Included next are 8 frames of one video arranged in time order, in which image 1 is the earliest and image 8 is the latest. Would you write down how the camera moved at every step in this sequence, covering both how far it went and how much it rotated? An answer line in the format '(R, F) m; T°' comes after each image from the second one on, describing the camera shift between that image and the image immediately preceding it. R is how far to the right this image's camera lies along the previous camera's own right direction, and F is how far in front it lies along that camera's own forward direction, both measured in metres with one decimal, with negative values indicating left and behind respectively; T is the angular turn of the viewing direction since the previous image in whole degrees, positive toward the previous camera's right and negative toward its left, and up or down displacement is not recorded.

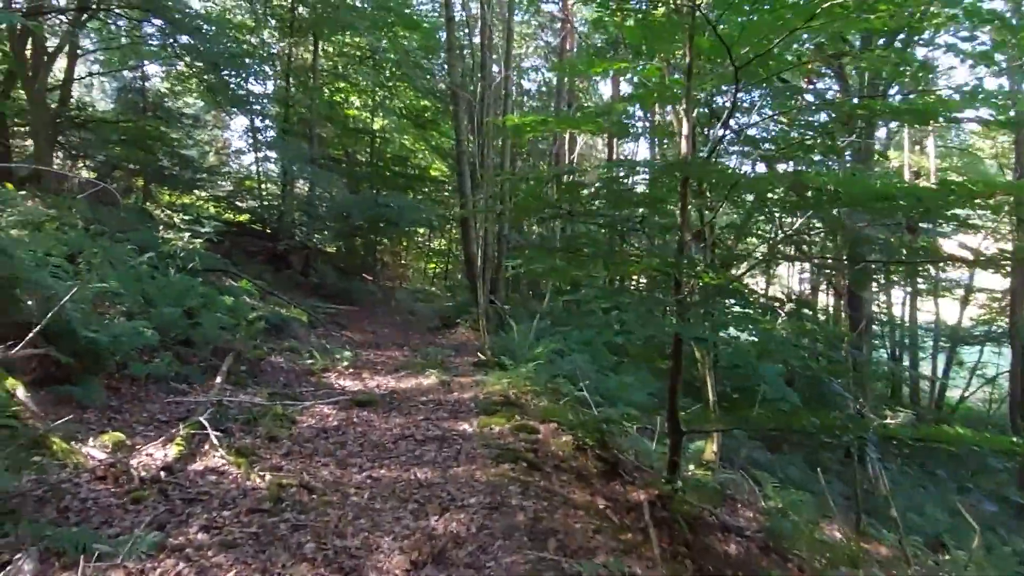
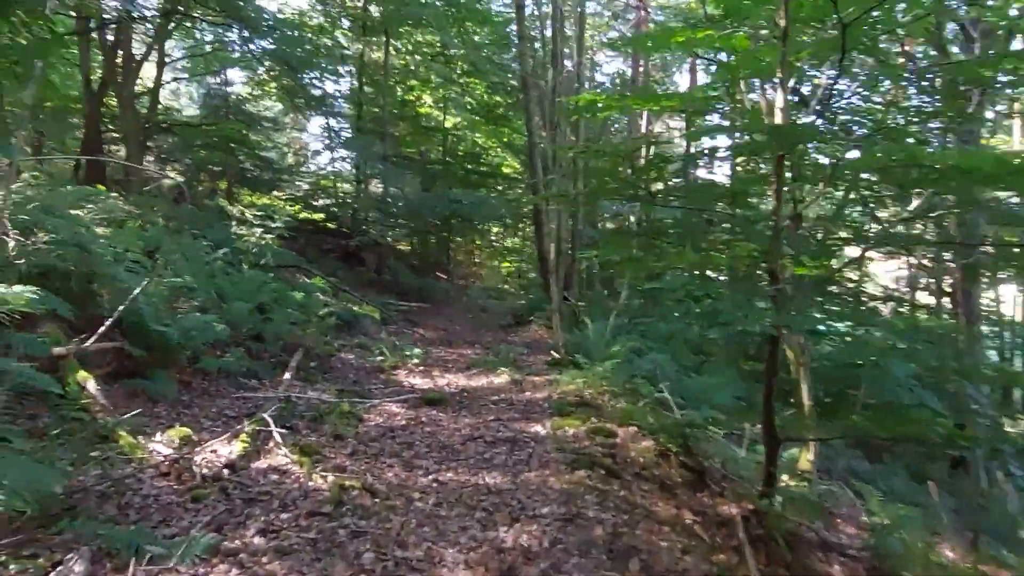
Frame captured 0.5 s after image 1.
(0.0, +0.4) m; -6°
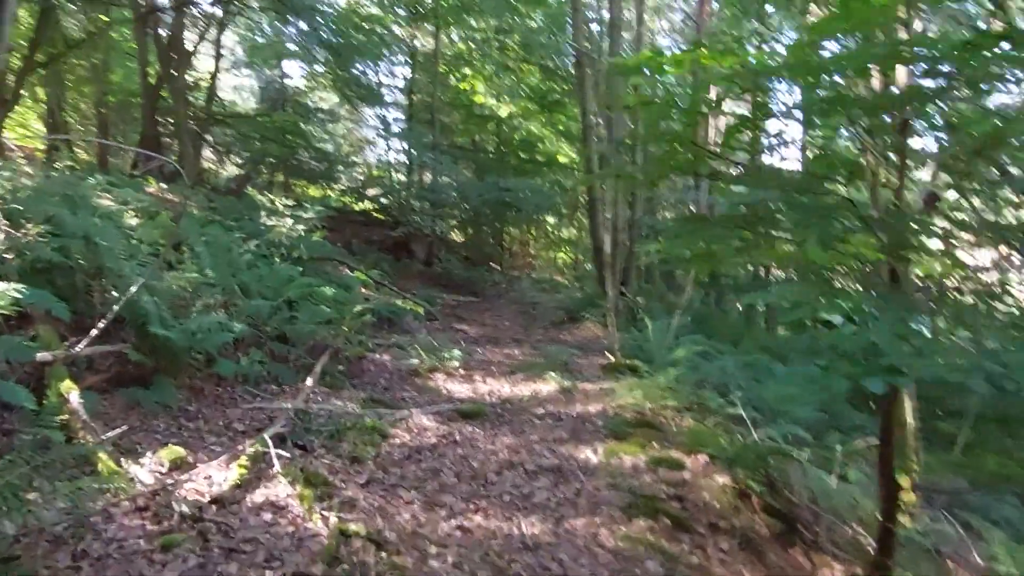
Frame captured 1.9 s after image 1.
(+0.1, +0.9) m; -5°
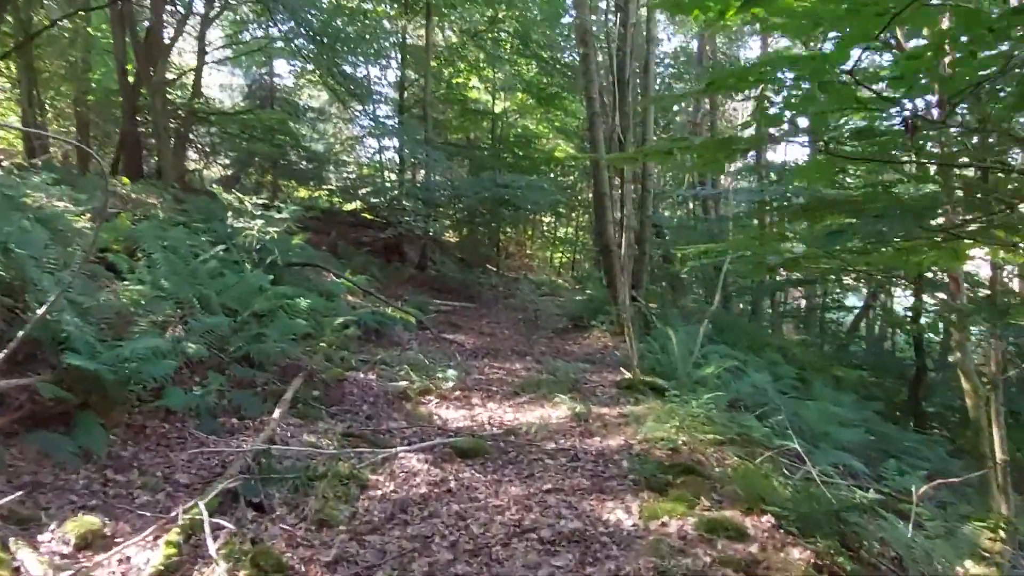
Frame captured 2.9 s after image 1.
(-0.1, +1.0) m; 0°
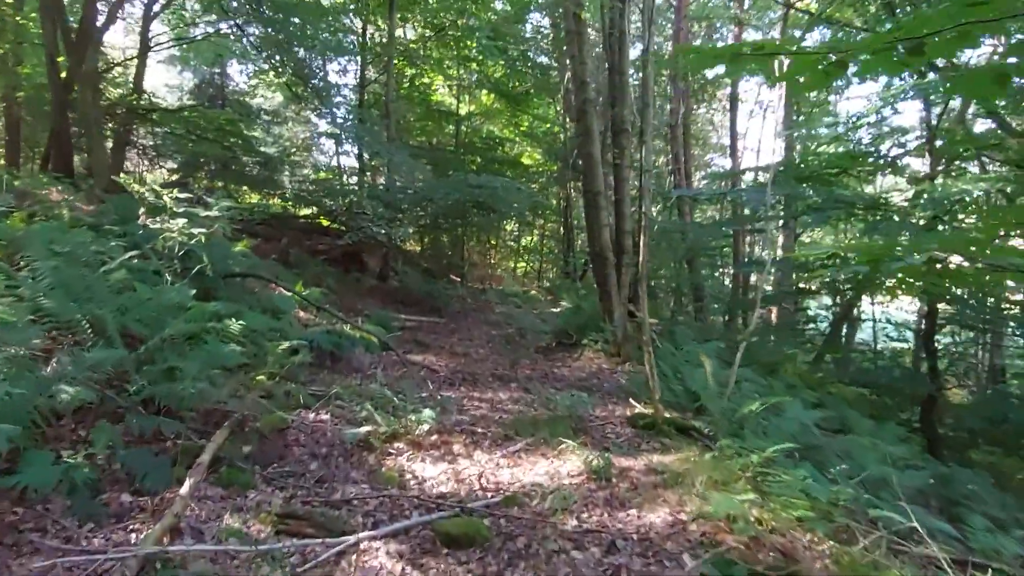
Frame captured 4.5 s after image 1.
(-0.2, +1.4) m; +3°
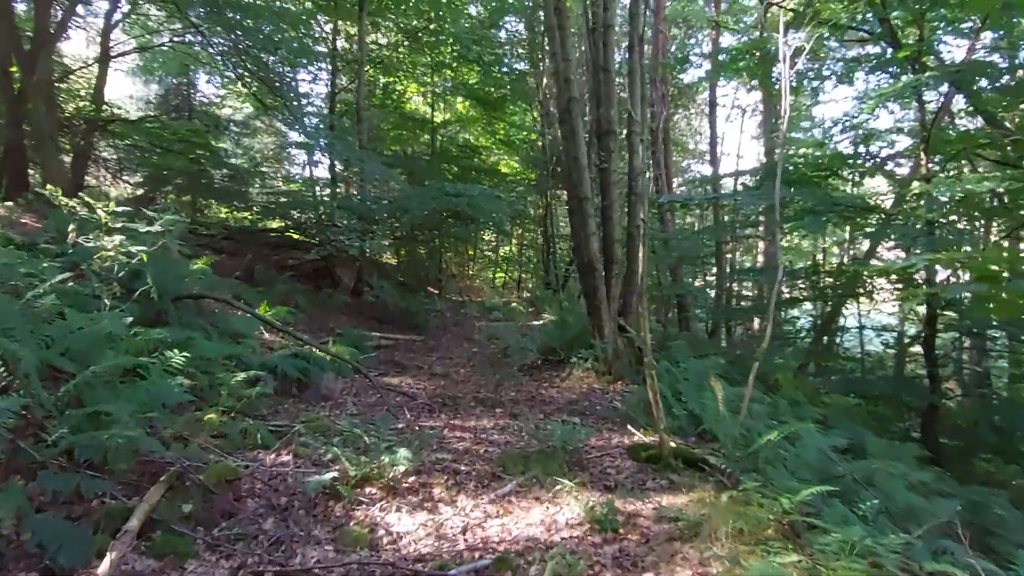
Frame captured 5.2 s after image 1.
(0.0, +0.6) m; +2°
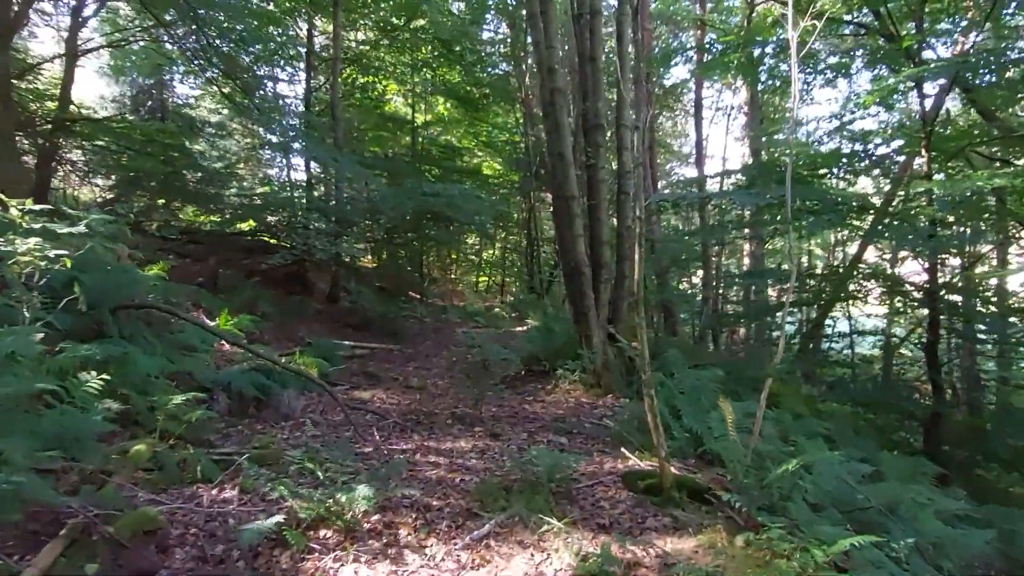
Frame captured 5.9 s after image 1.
(0.0, +0.6) m; +1°
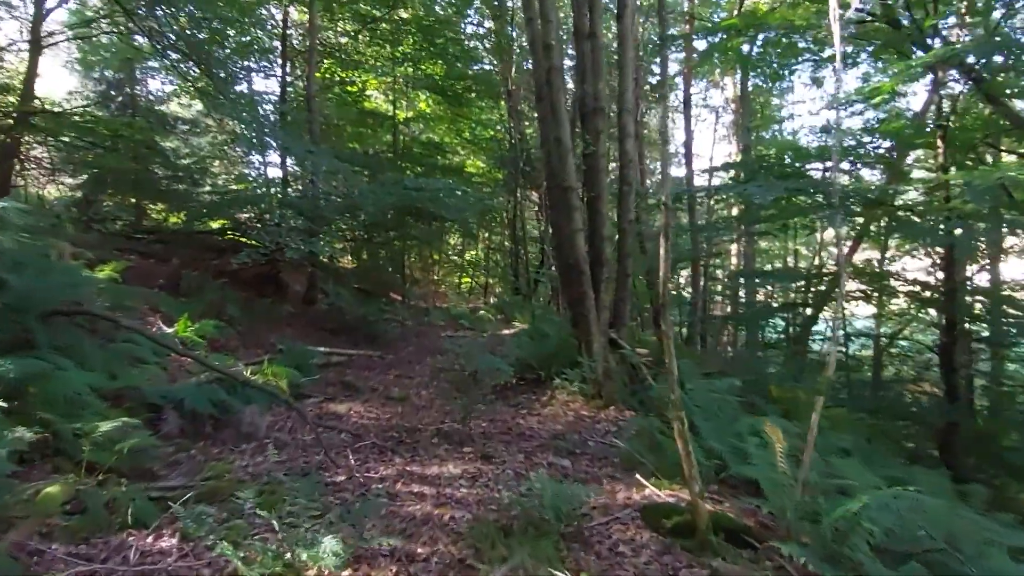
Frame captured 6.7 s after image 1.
(-0.1, +0.8) m; +1°
